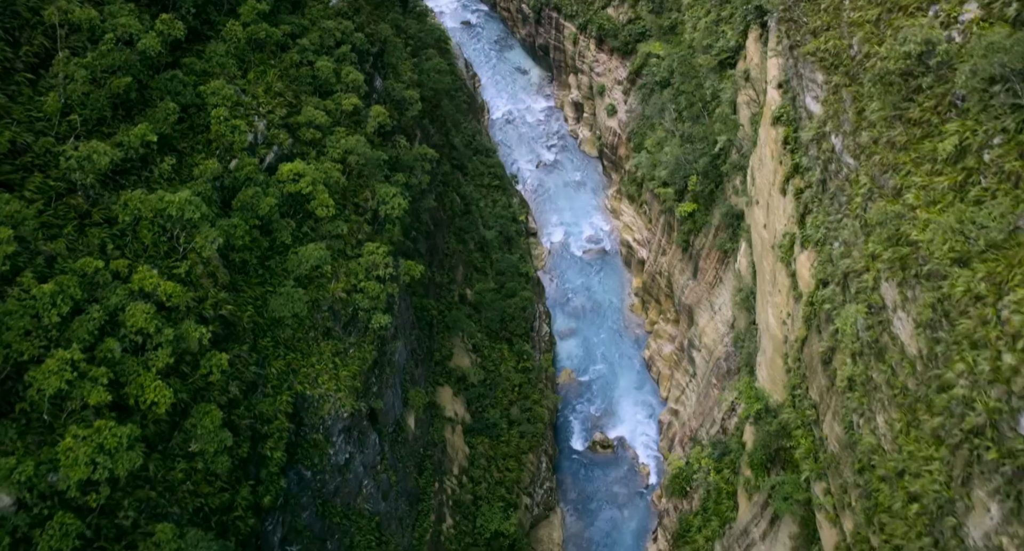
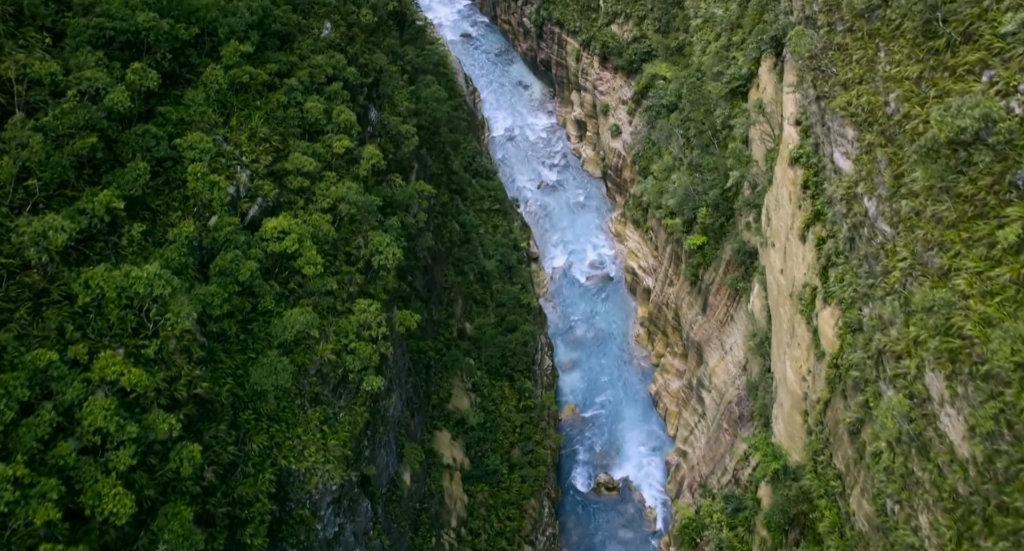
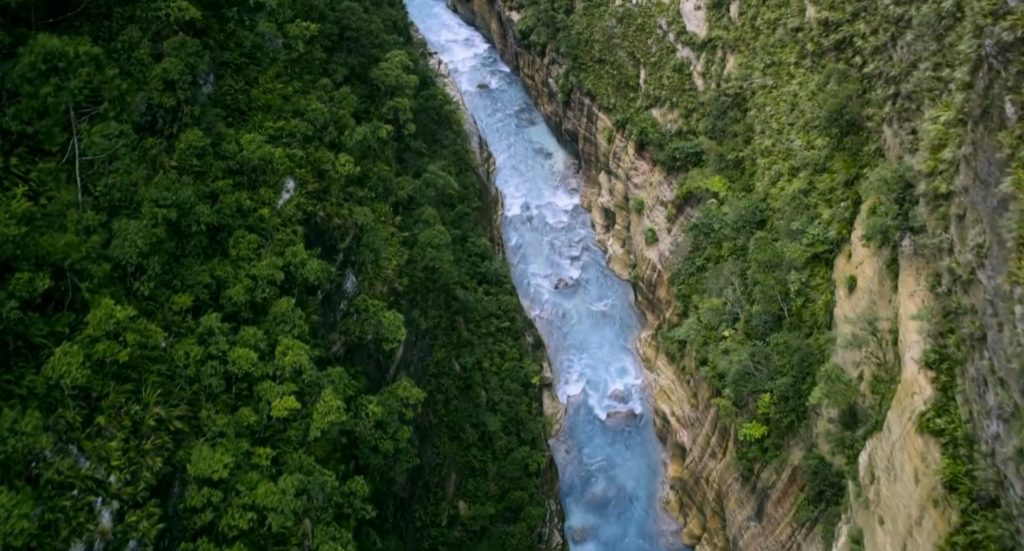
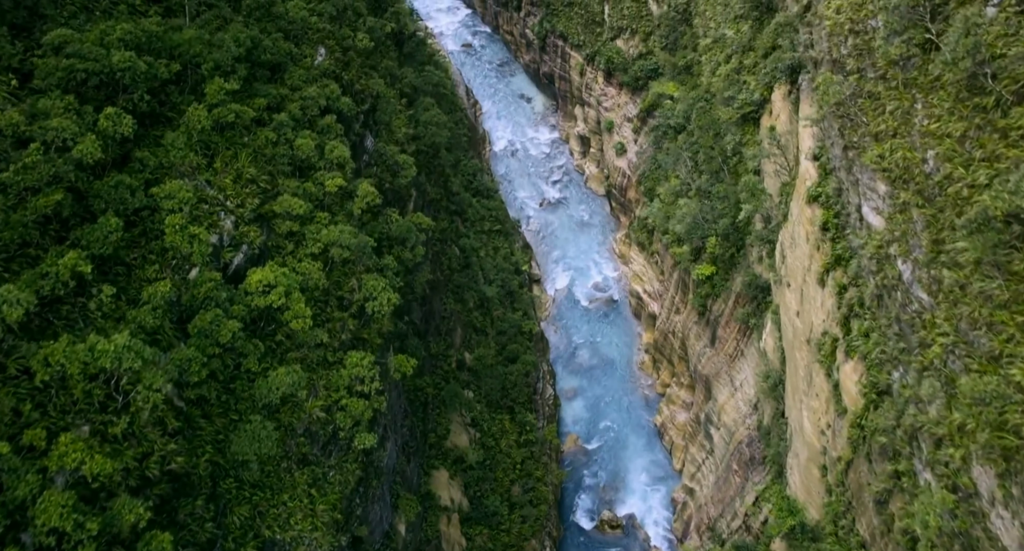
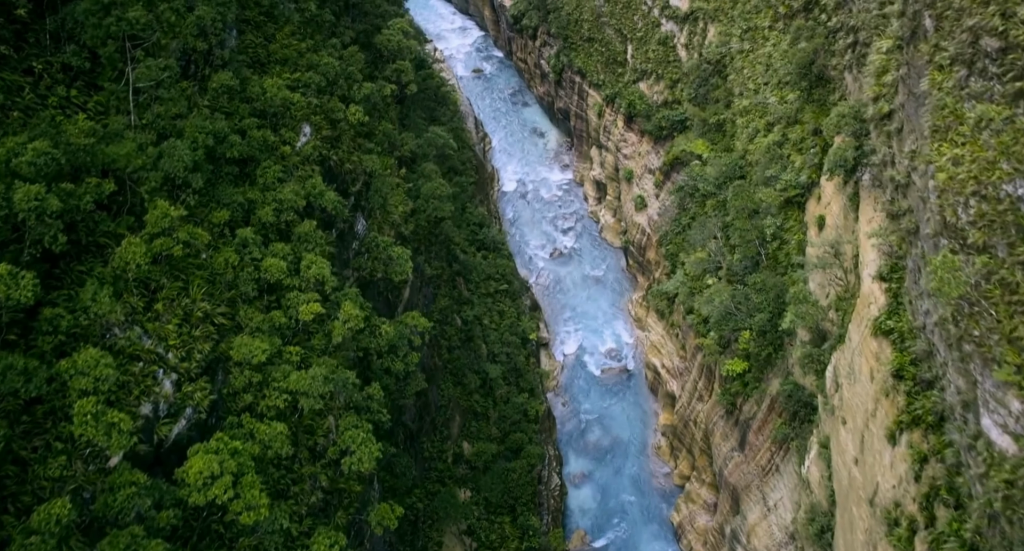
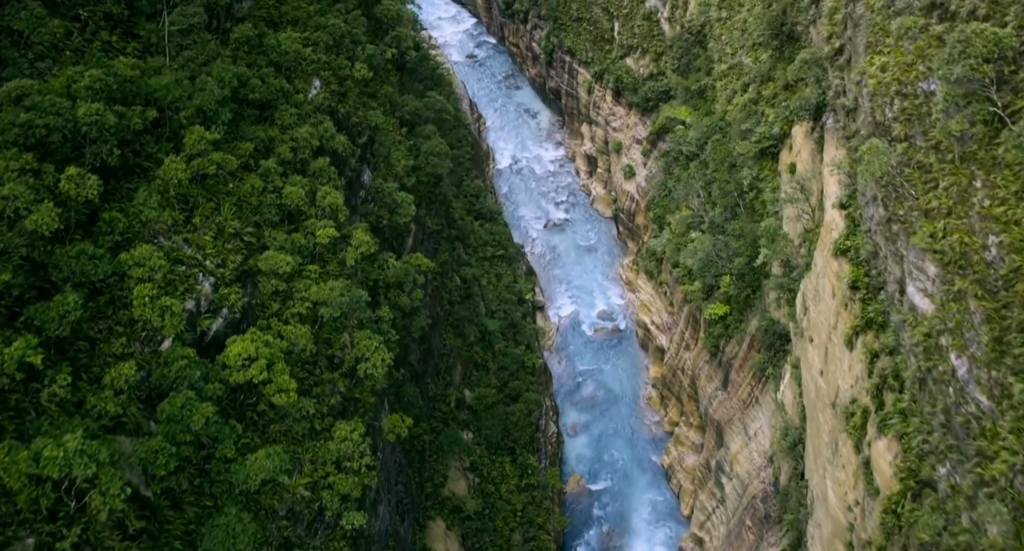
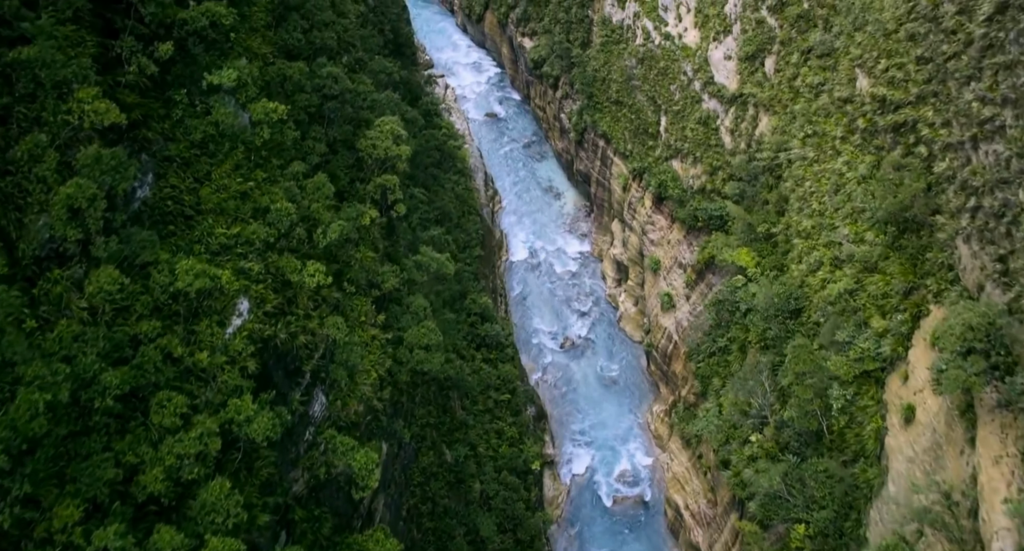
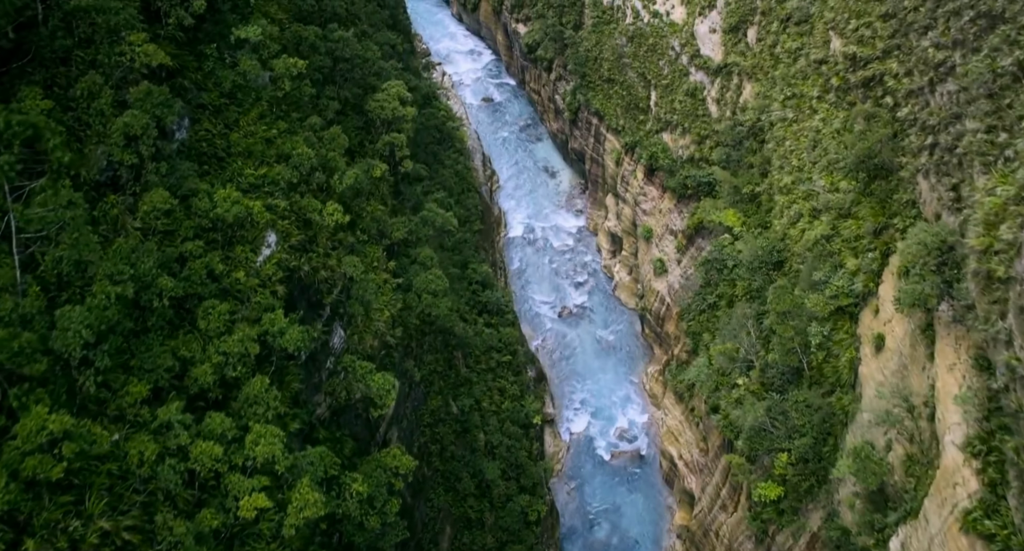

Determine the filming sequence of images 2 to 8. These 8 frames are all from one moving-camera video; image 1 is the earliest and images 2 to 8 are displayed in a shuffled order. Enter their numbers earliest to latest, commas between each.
2, 4, 6, 5, 3, 8, 7
